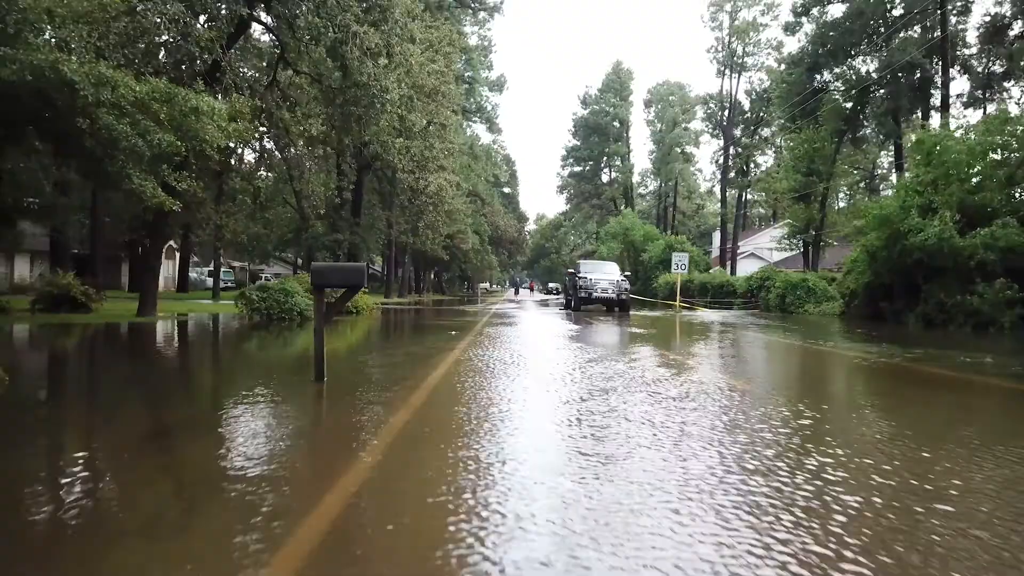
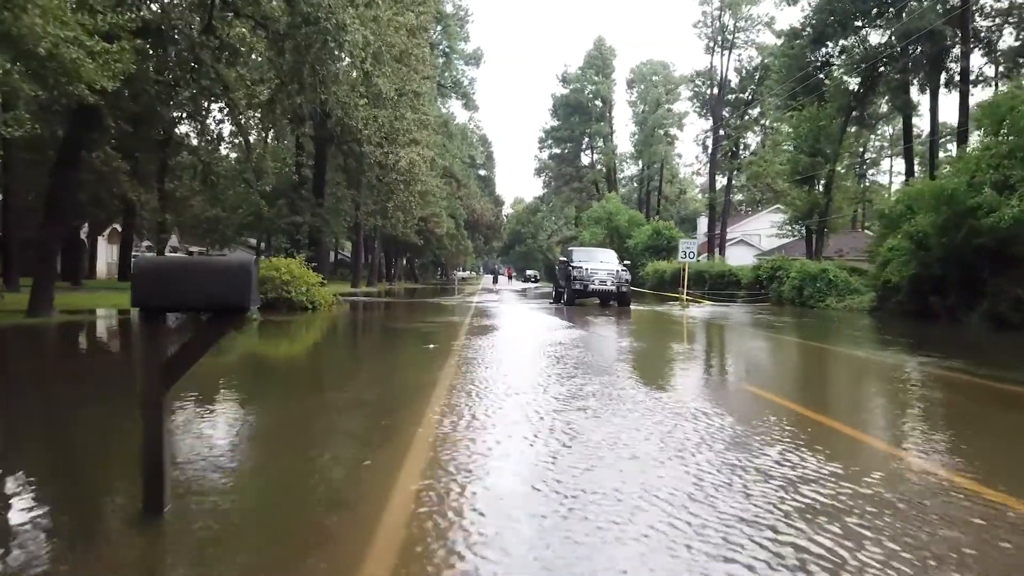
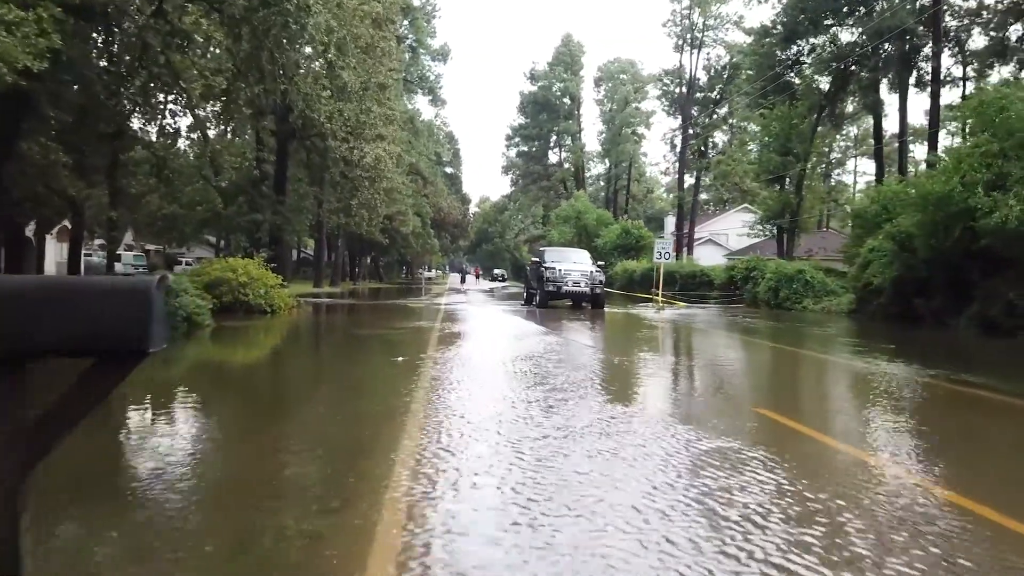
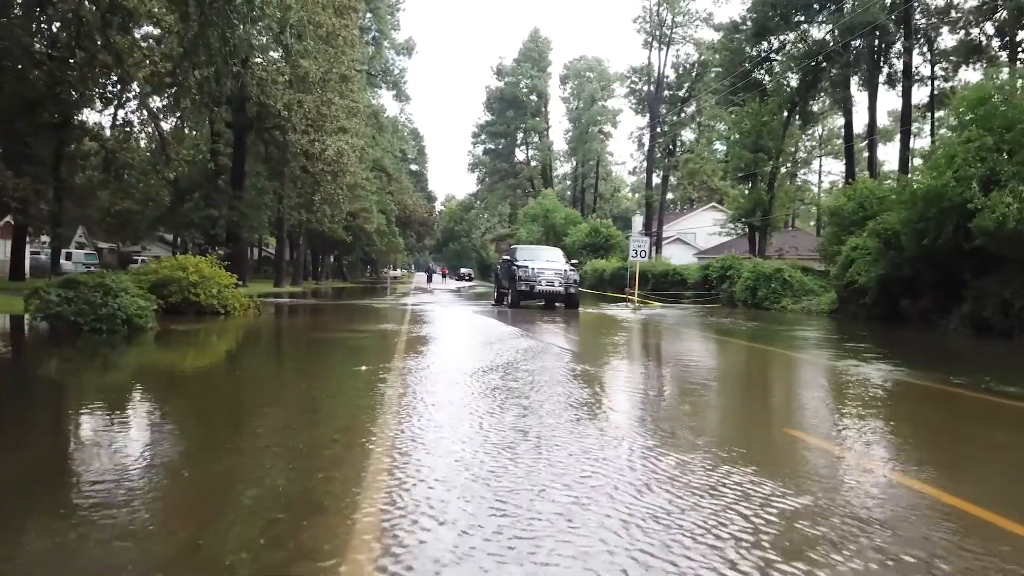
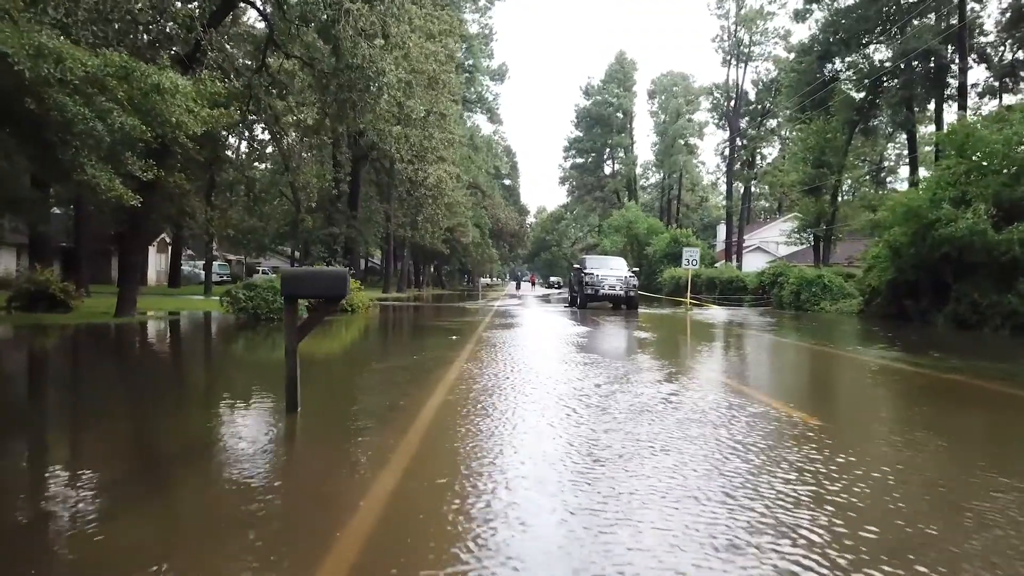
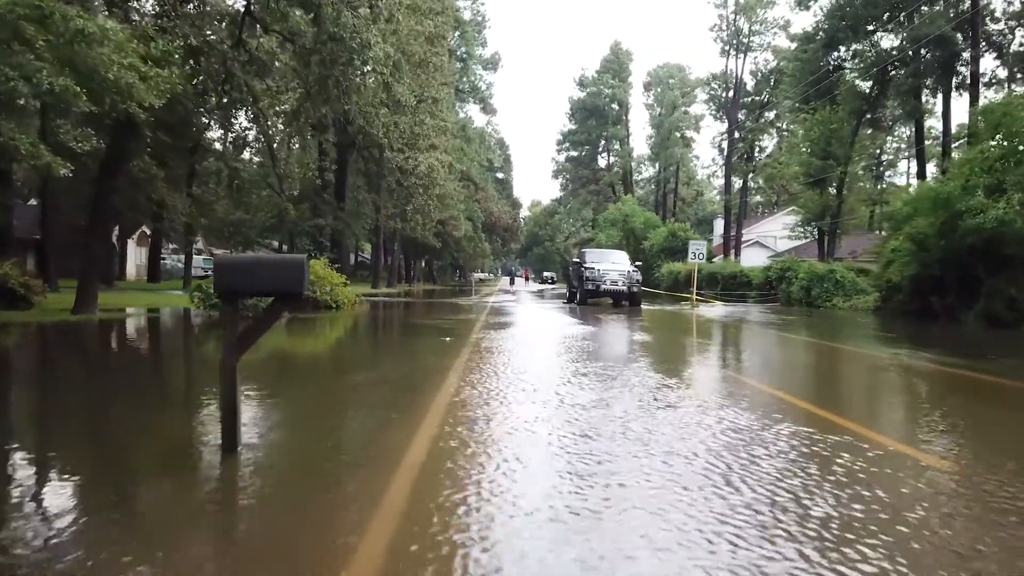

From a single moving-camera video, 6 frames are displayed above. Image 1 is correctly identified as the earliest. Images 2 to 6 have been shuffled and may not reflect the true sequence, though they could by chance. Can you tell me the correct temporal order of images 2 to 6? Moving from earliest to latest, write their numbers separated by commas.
5, 6, 2, 3, 4
